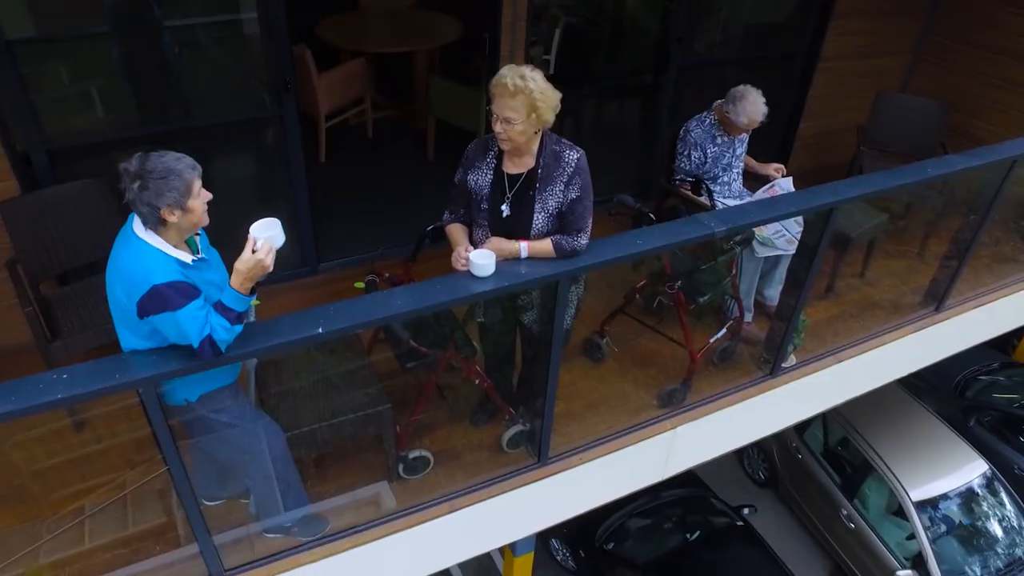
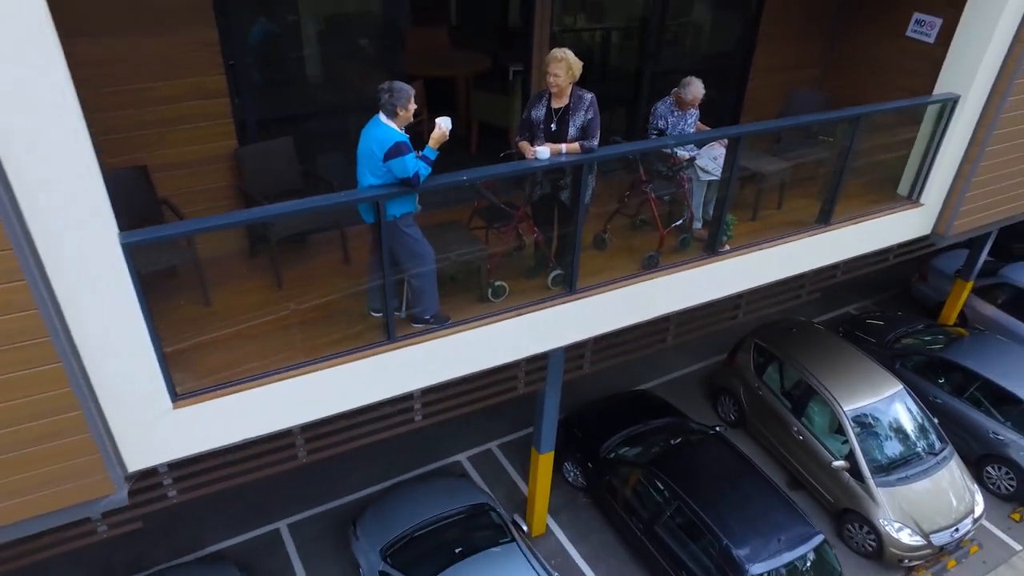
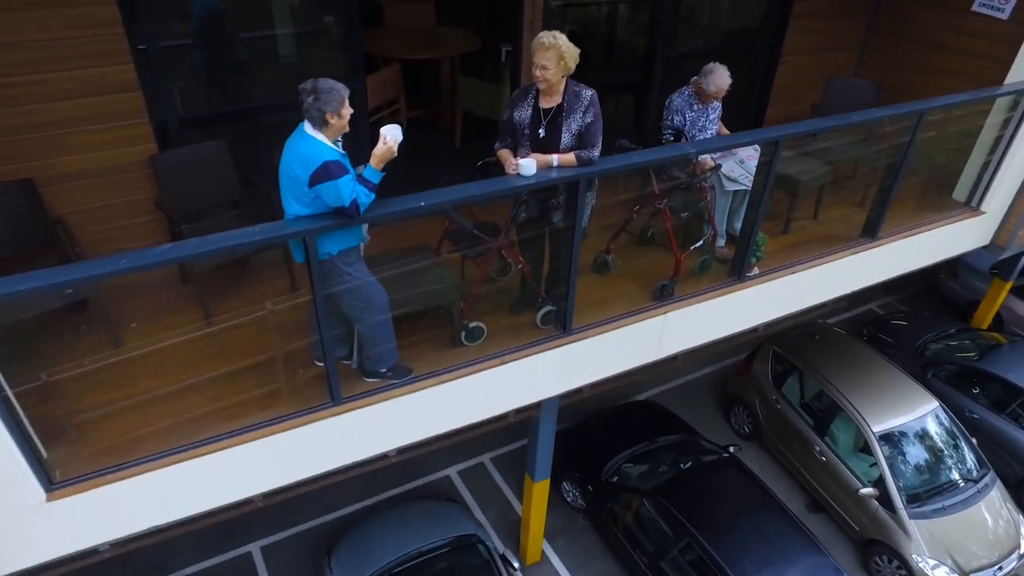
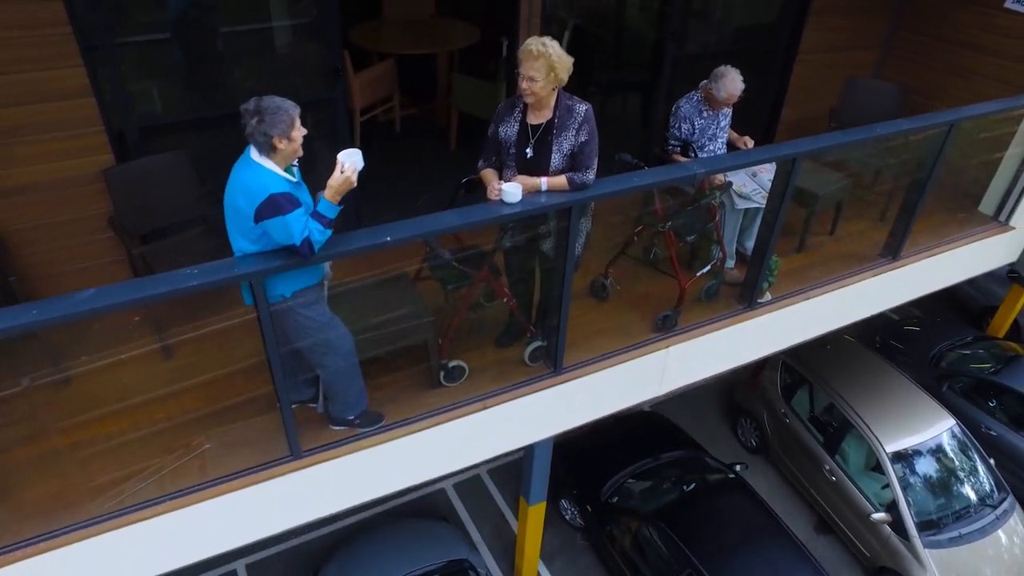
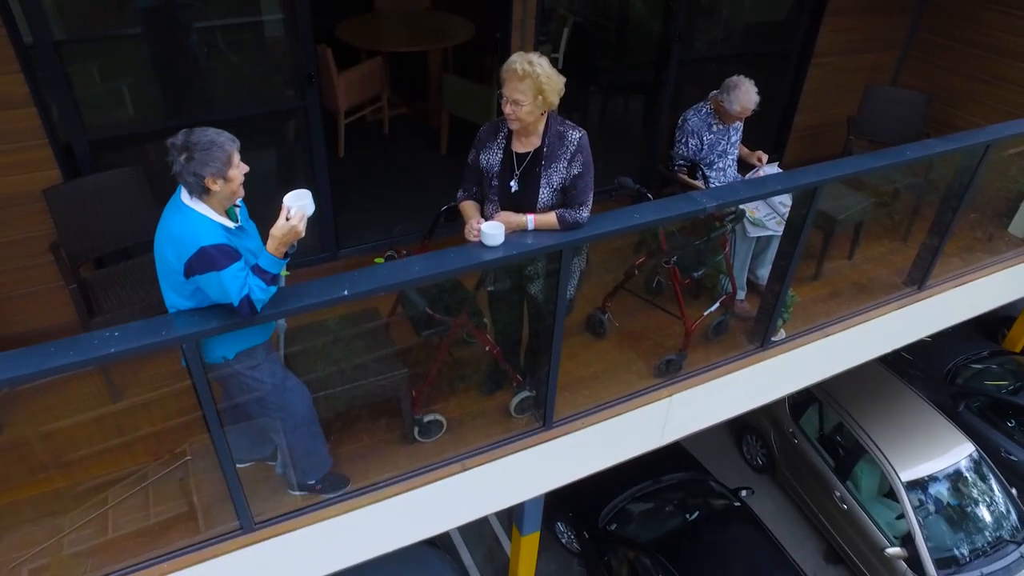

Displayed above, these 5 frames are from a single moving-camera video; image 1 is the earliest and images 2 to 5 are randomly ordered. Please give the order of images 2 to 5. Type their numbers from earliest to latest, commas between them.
5, 4, 3, 2
